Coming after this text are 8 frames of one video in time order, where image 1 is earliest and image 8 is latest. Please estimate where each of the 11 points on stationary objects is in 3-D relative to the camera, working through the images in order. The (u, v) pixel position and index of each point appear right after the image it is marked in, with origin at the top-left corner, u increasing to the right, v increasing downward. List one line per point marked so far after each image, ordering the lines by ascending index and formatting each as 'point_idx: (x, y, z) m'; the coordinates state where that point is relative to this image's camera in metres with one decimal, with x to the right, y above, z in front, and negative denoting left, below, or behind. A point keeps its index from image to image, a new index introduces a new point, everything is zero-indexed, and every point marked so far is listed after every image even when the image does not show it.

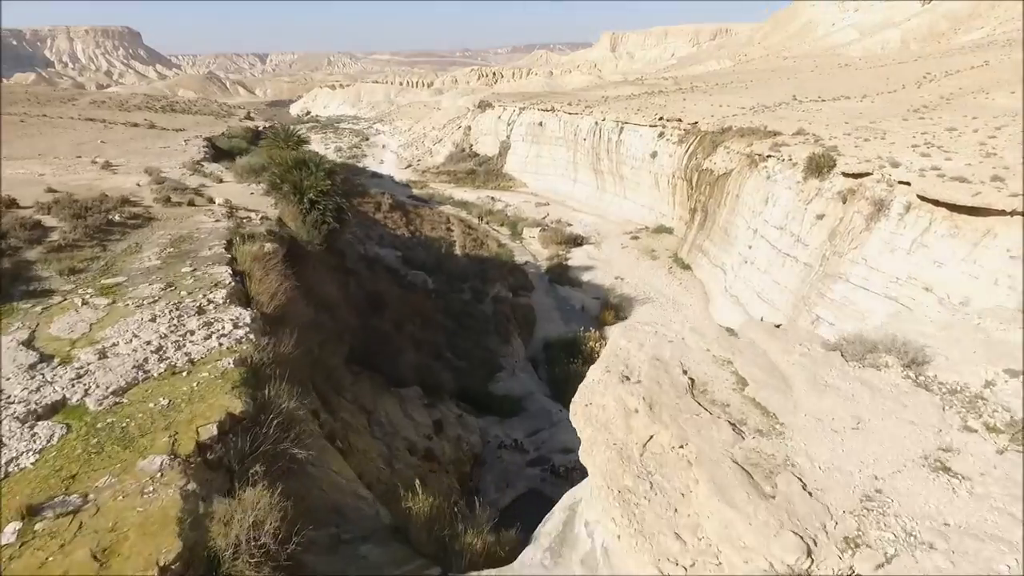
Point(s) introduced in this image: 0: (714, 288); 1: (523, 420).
0: (+6.0, 0.0, +18.5) m
1: (+0.2, -2.5, +11.5) m
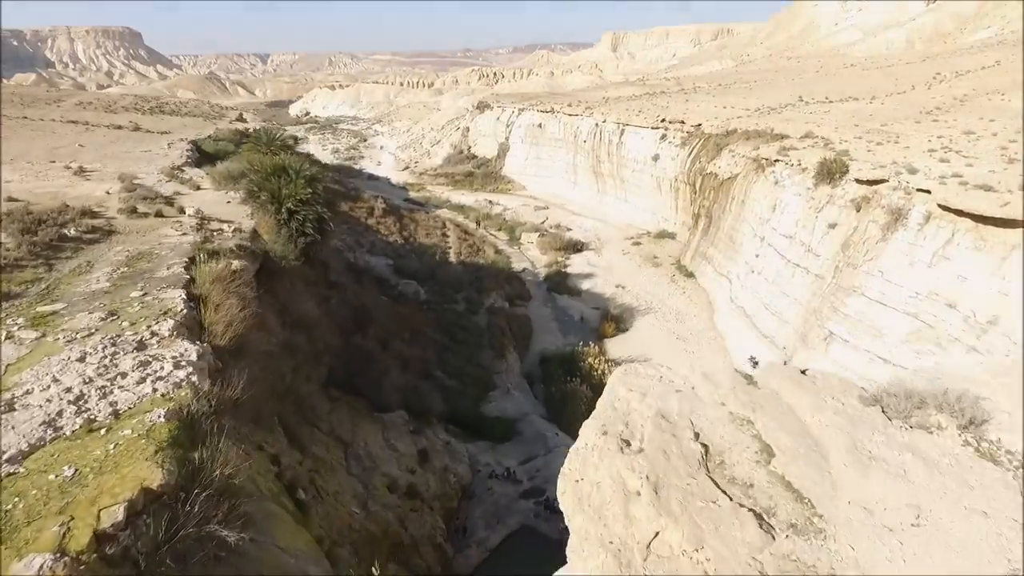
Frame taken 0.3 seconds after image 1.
0: (+5.9, -0.2, +17.8) m
1: (+0.1, -2.7, +10.8) m
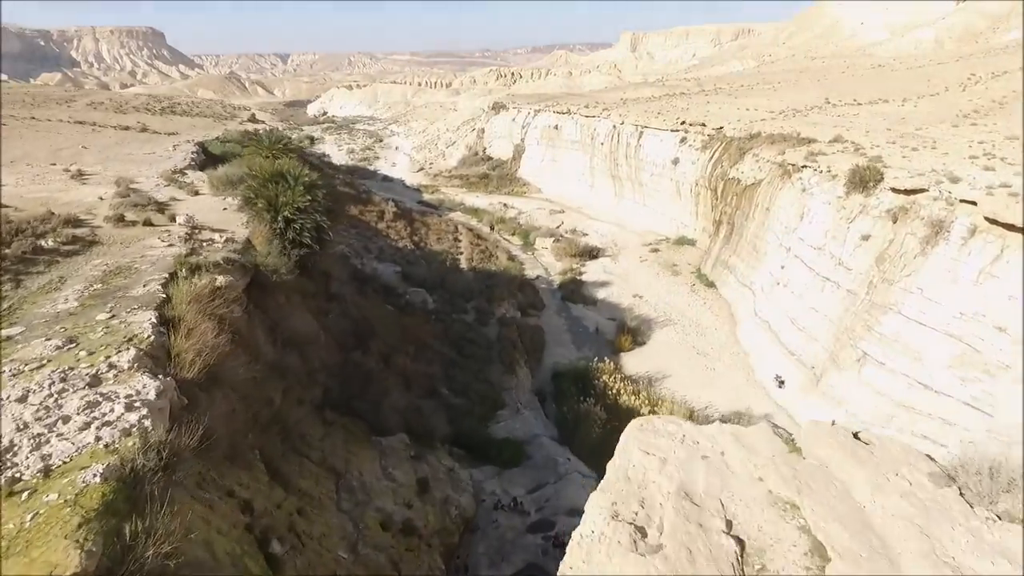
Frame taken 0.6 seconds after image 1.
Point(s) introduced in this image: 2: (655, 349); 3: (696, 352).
0: (+6.2, -0.5, +16.9) m
1: (+0.2, -3.0, +10.1) m
2: (+3.6, -1.5, +15.5) m
3: (+4.5, -1.6, +15.3) m
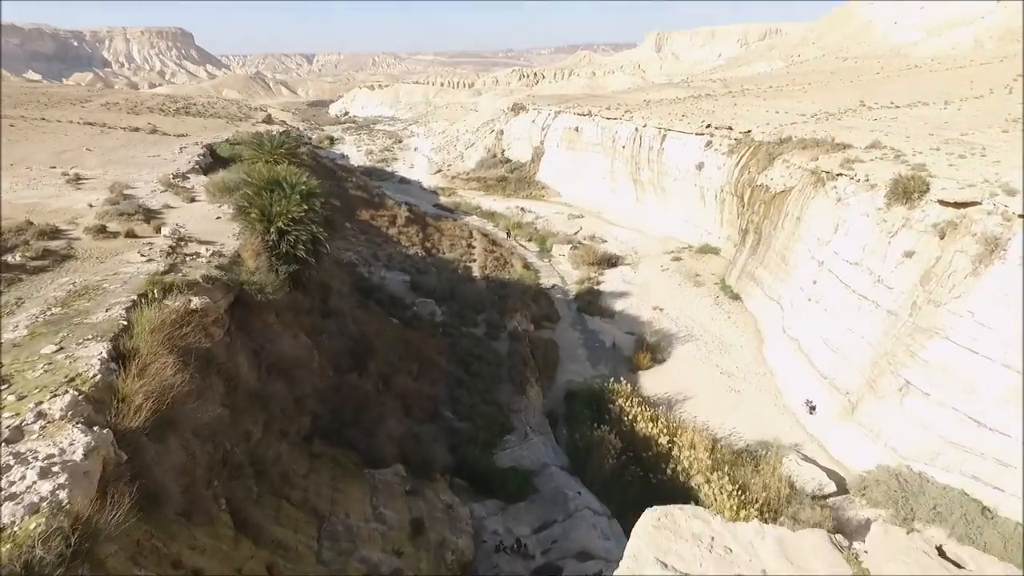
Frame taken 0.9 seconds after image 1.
0: (+6.6, -0.9, +15.9) m
1: (+0.3, -3.3, +9.3) m
2: (+3.8, -1.9, +14.6) m
3: (+4.8, -1.9, +14.4) m
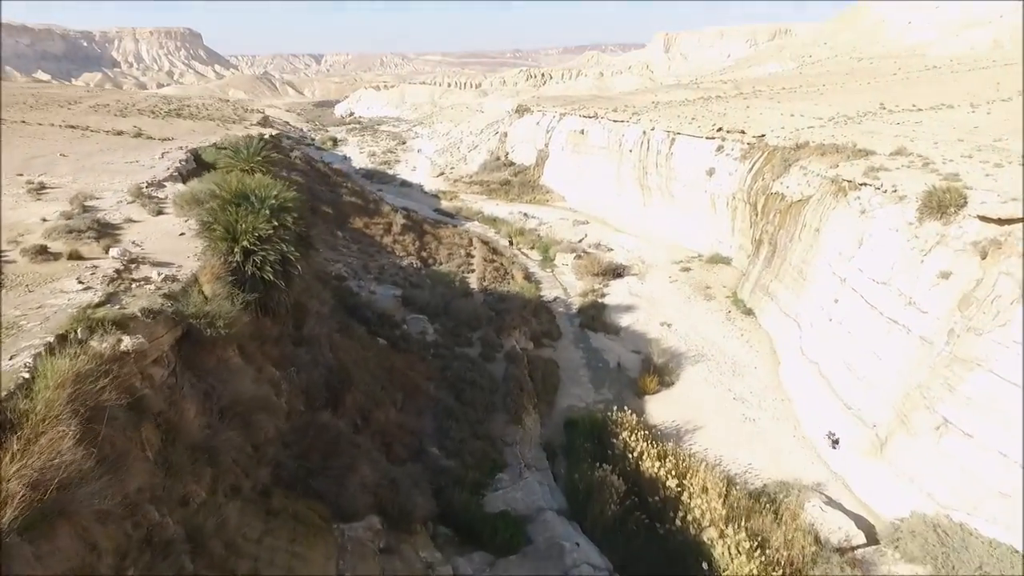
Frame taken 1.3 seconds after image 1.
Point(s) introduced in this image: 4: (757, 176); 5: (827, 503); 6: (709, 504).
0: (+6.5, -1.3, +14.9) m
1: (+0.2, -3.6, +8.3) m
2: (+3.8, -2.2, +13.6) m
3: (+4.7, -2.3, +13.3) m
4: (+7.7, +3.5, +19.6) m
5: (+5.0, -3.4, +9.9) m
6: (+2.8, -3.1, +8.9) m
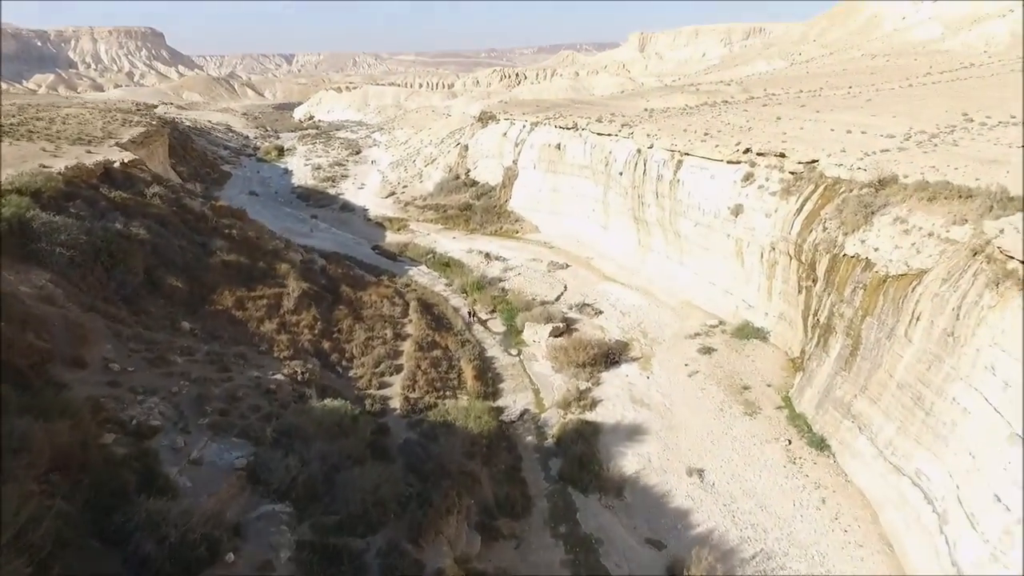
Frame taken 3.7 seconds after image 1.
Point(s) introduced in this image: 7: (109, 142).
0: (+5.6, -3.5, +8.7) m
1: (-0.5, -5.9, +1.9) m
2: (+2.9, -4.4, +7.3) m
3: (+3.8, -4.5, +7.1) m
4: (+6.5, +1.4, +13.4) m
5: (+4.2, -5.6, +3.7) m
6: (+2.1, -5.3, +2.6) m
7: (-12.8, +4.7, +19.8) m
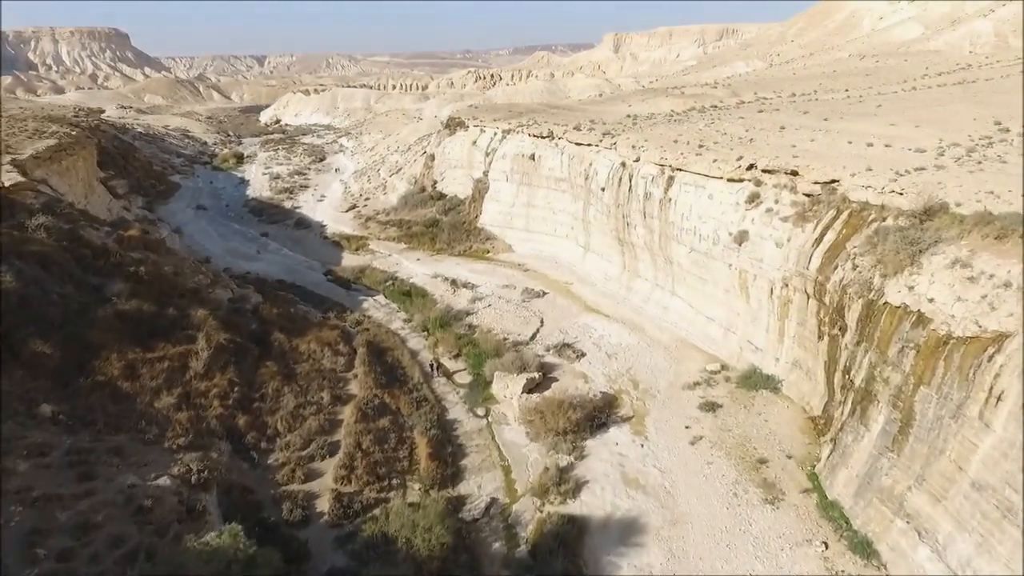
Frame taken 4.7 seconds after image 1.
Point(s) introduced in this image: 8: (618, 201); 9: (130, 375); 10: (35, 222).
0: (+5.1, -4.3, +6.3) m
1: (-0.7, -6.8, -0.7) m
2: (+2.5, -5.4, +4.8) m
3: (+3.5, -5.4, +4.7) m
4: (+5.8, +0.5, +11.1) m
5: (+4.0, -6.5, +1.2) m
6: (+1.9, -6.2, +0.1) m
7: (-13.8, +3.5, +16.8) m
8: (+3.0, +2.6, +18.1) m
9: (-6.4, -1.4, +10.5) m
10: (-10.2, +1.4, +13.3) m
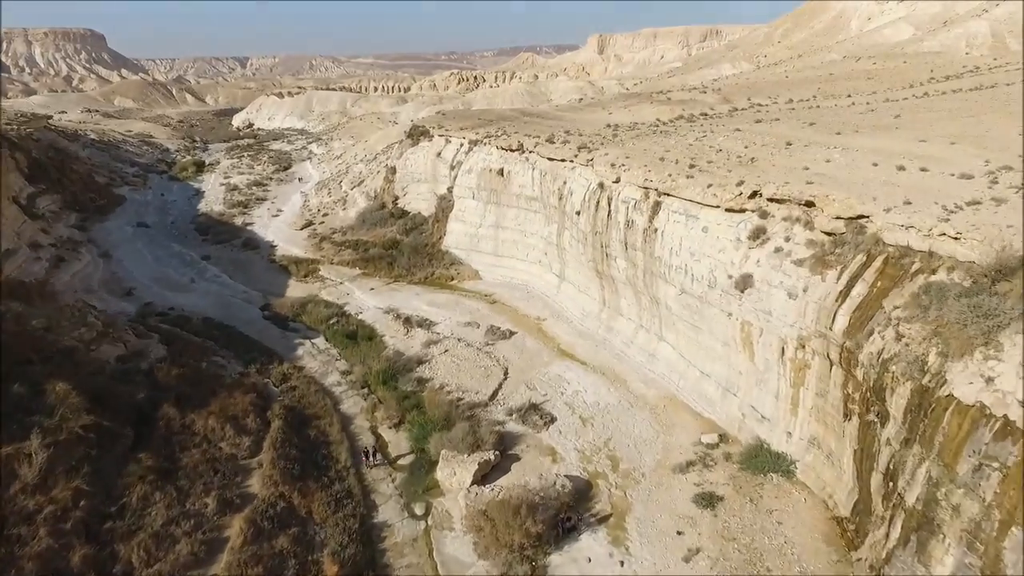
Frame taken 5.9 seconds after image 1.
0: (+4.4, -5.4, +3.7) m
1: (-1.3, -7.9, -3.4) m
2: (+1.8, -6.4, +2.1) m
3: (+2.8, -6.4, +2.0) m
4: (+5.0, -0.5, +8.5) m
5: (+3.4, -7.5, -1.4) m
6: (+1.3, -7.2, -2.6) m
7: (-14.8, +2.3, +13.8) m
8: (+2.0, +1.5, +15.4) m
9: (-7.3, -2.5, +7.6) m
10: (-11.1, +0.2, +10.4) m
